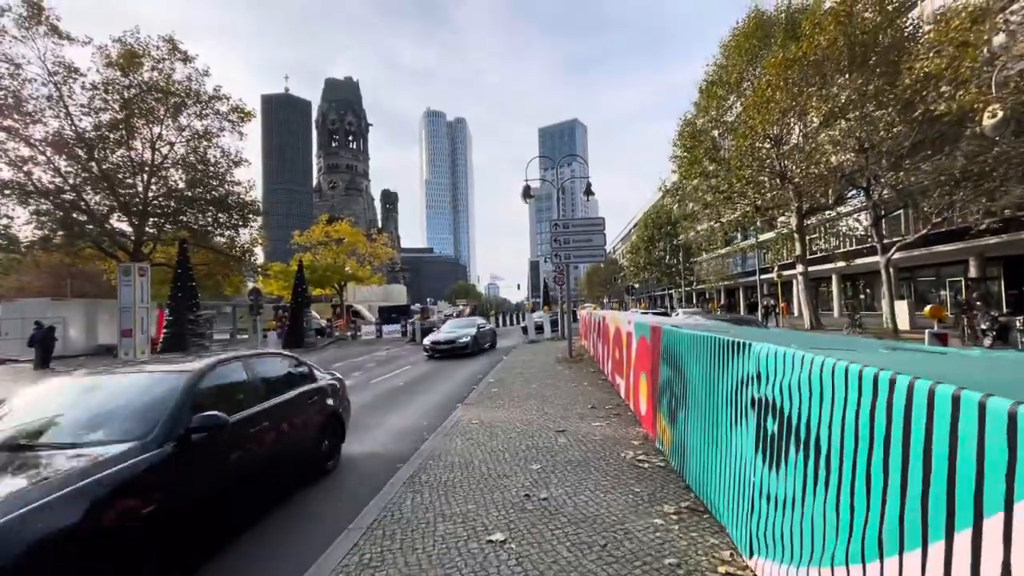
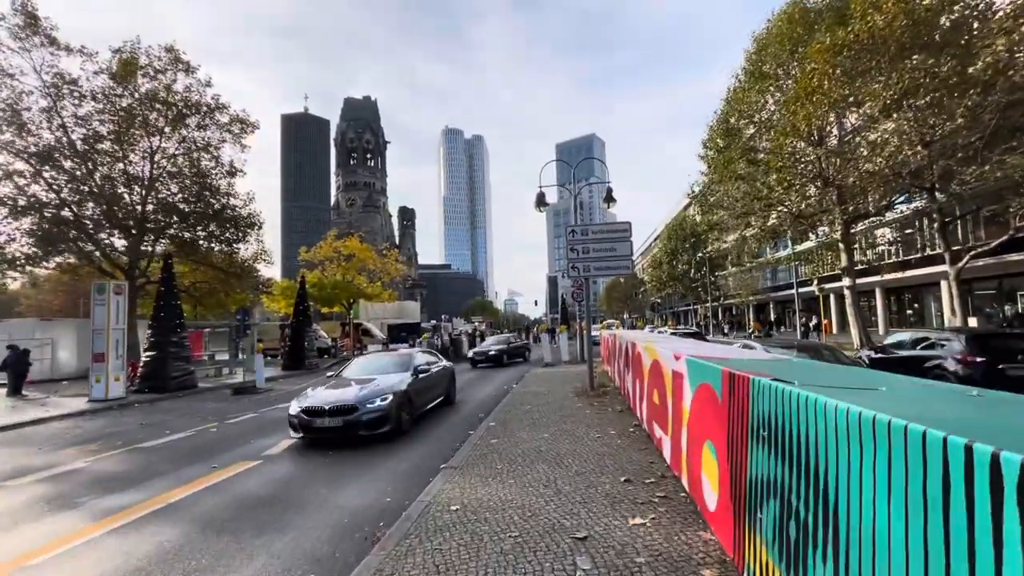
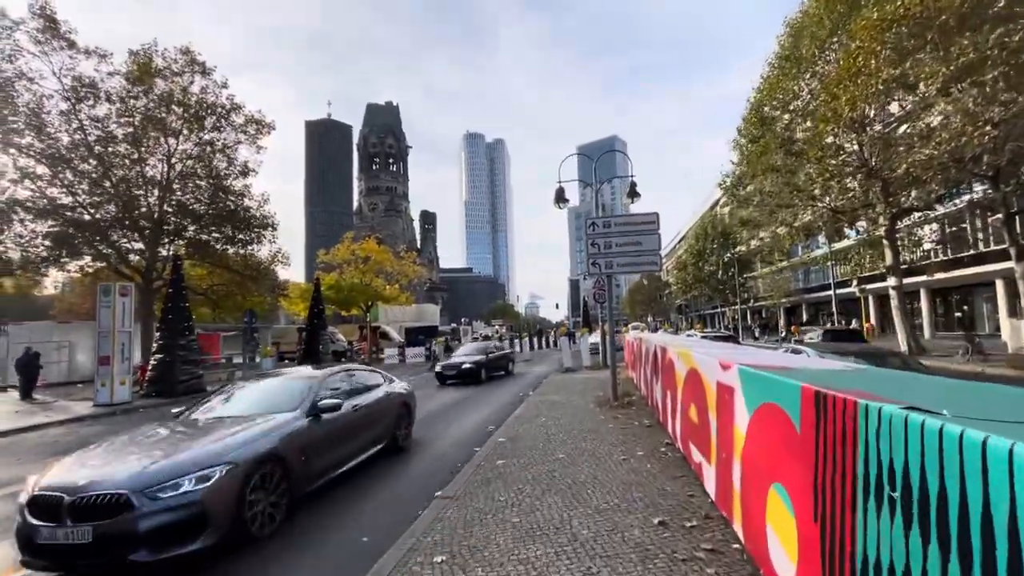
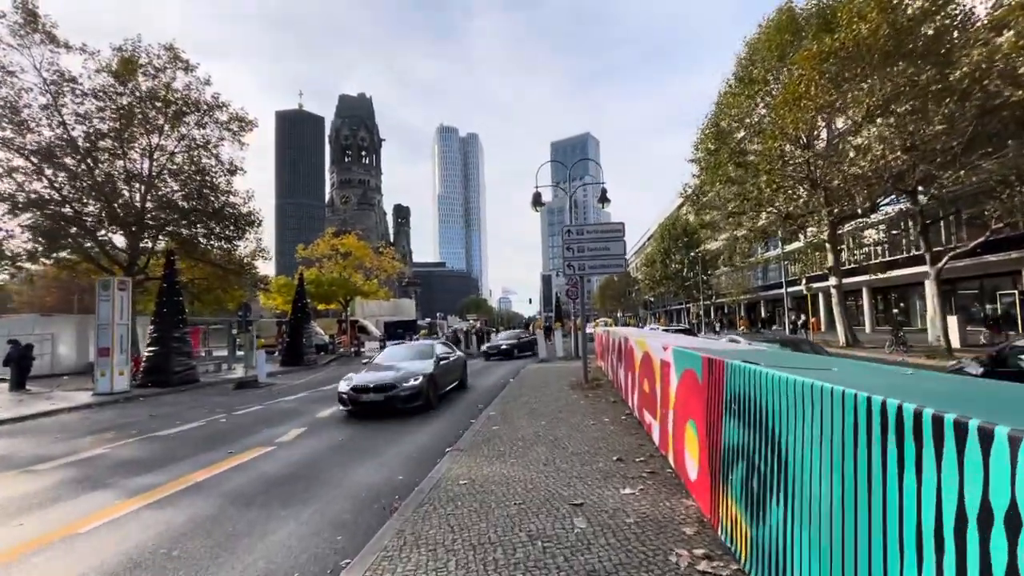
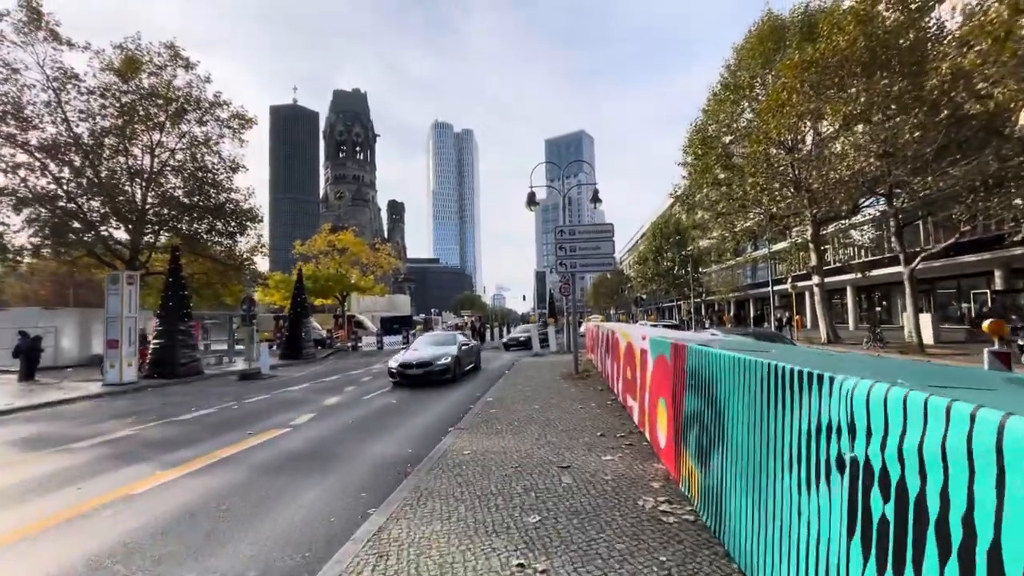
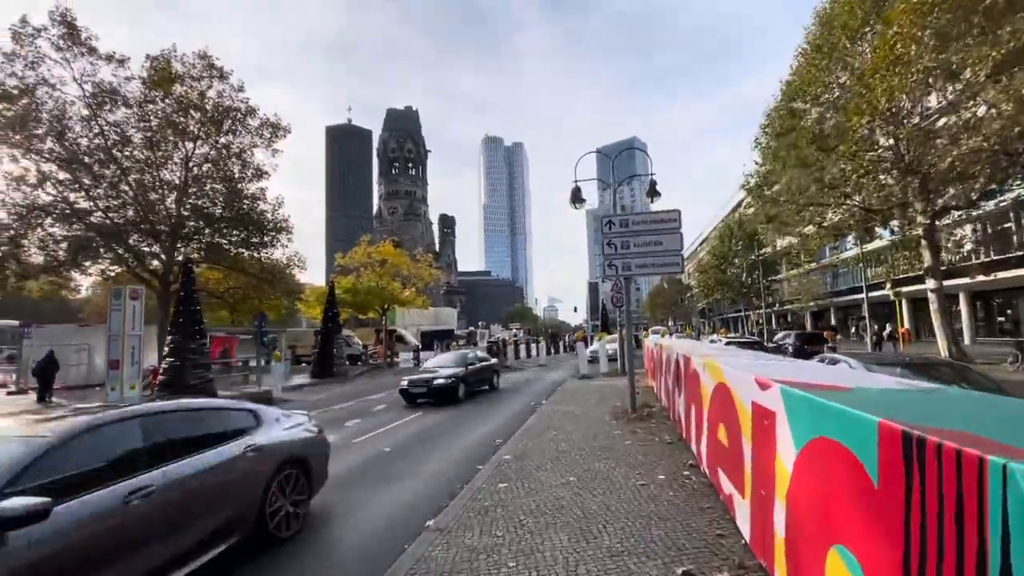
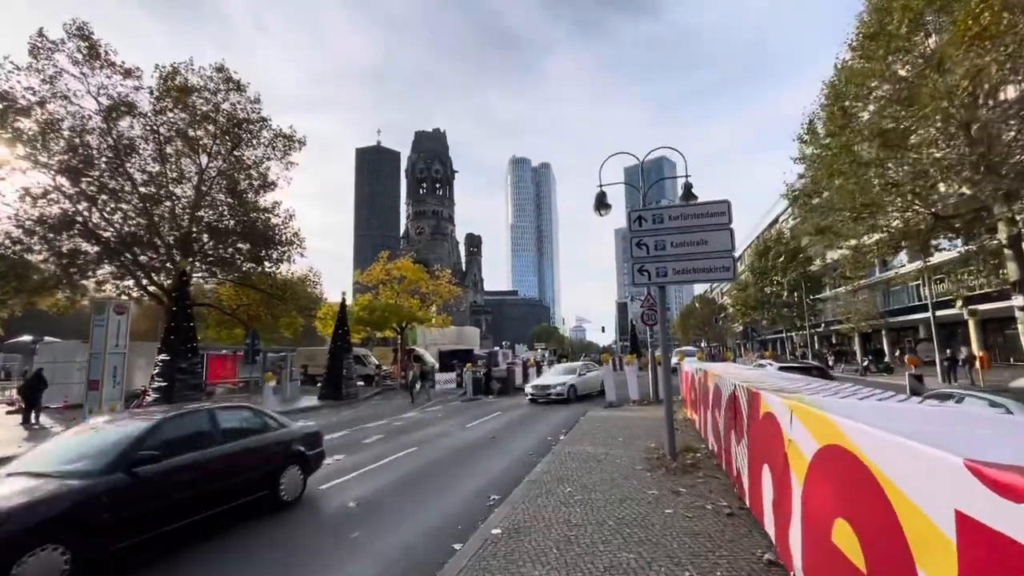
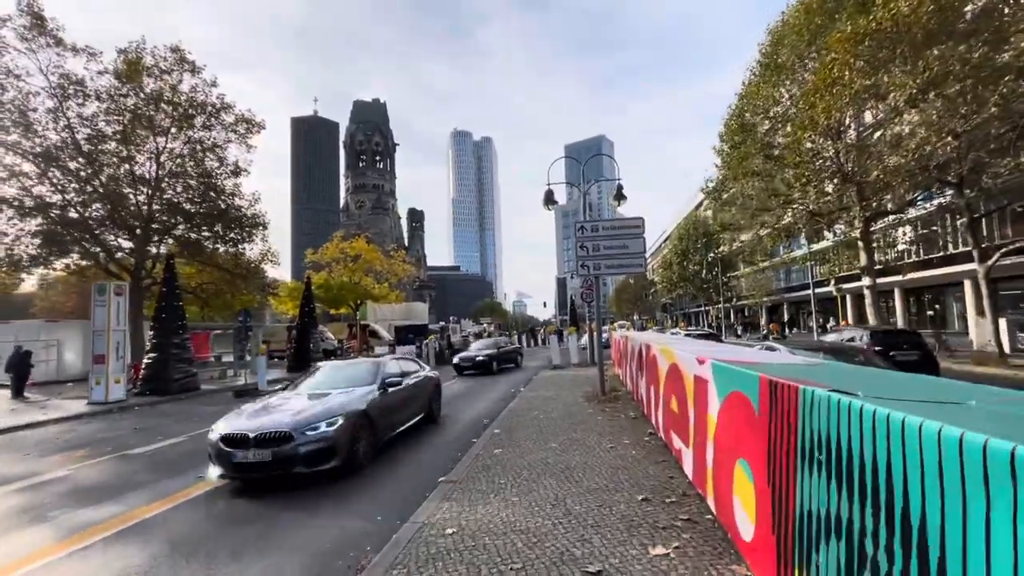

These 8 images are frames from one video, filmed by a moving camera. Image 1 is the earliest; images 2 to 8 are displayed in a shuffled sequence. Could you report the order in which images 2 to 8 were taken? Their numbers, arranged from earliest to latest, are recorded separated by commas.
5, 4, 2, 8, 3, 6, 7
